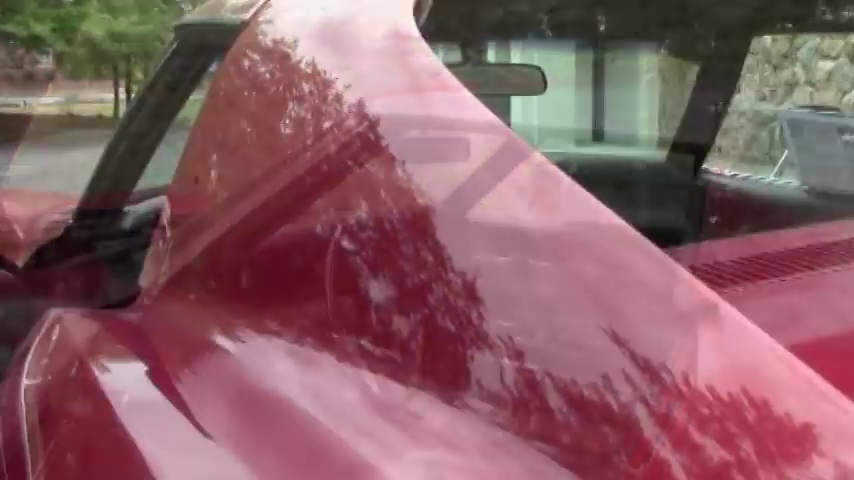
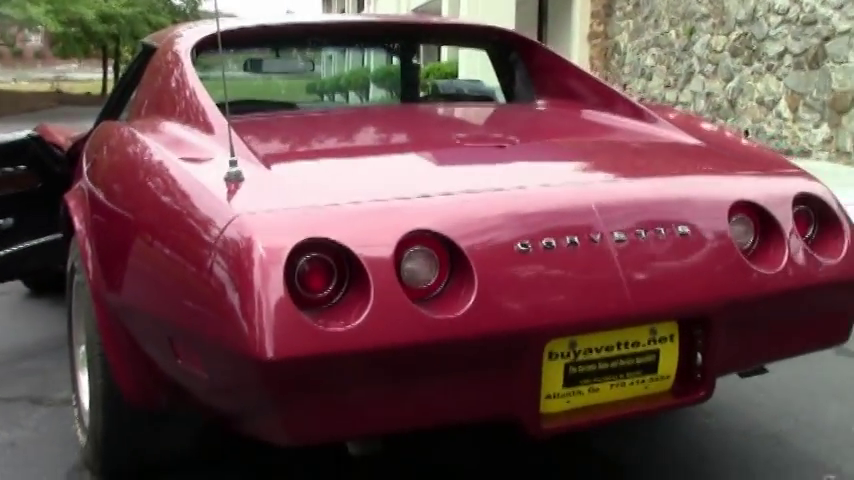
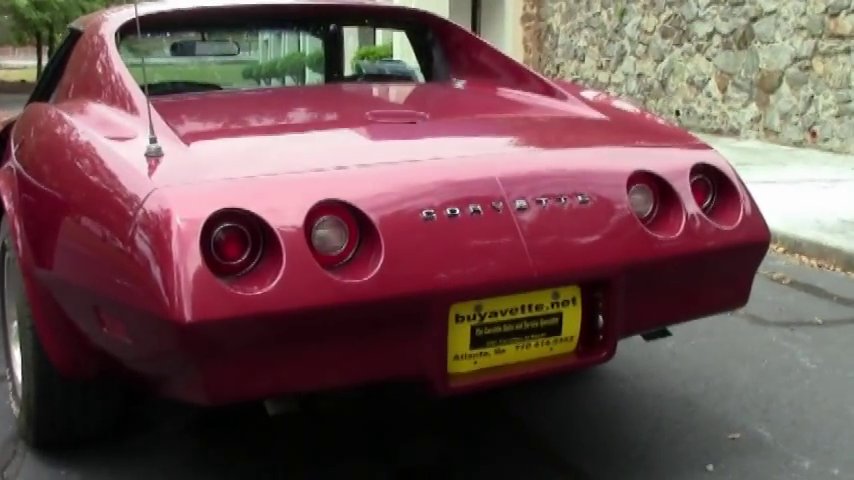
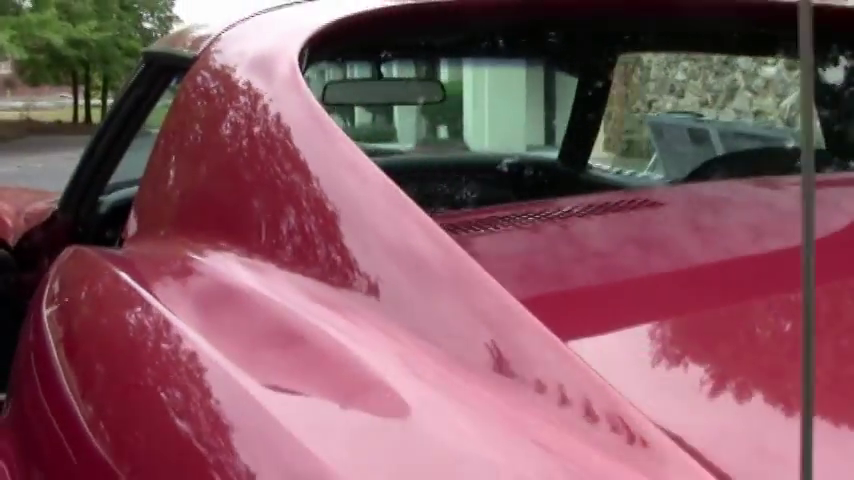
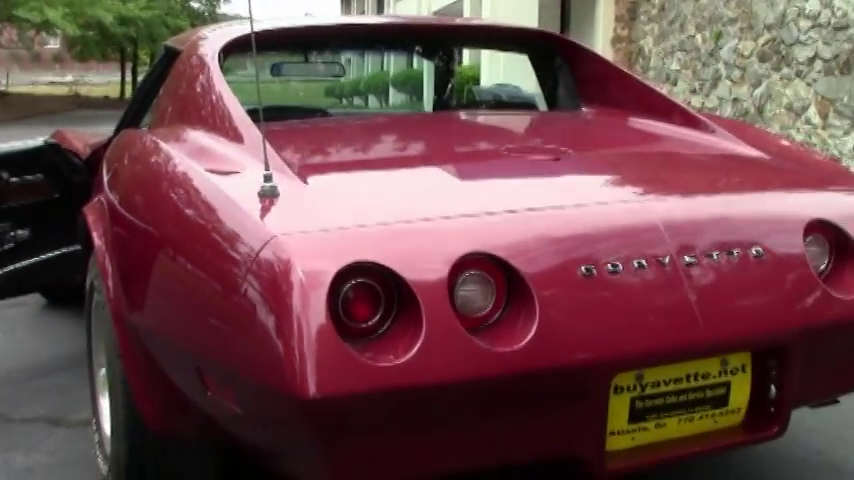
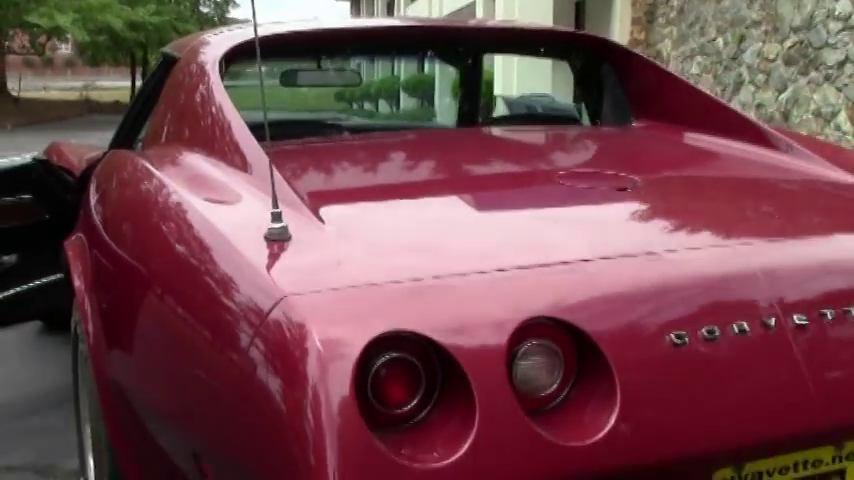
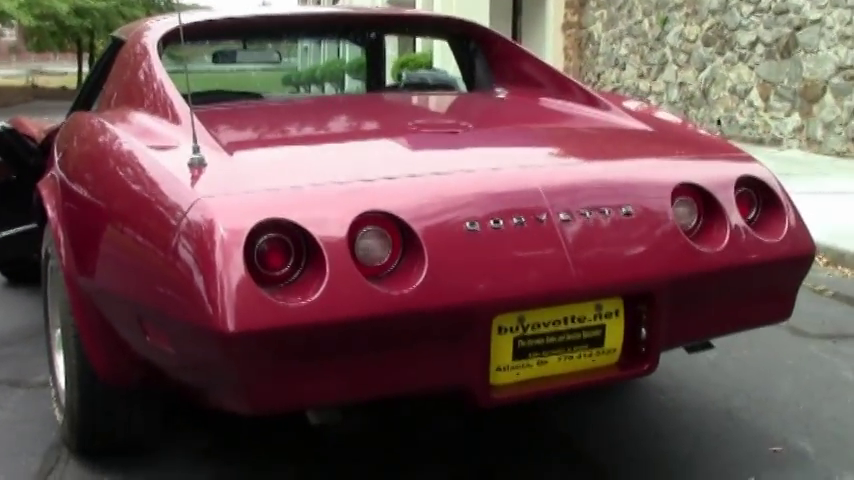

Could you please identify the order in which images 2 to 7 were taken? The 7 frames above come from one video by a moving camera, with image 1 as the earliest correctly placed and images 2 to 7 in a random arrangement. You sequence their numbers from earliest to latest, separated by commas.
4, 6, 5, 2, 7, 3
